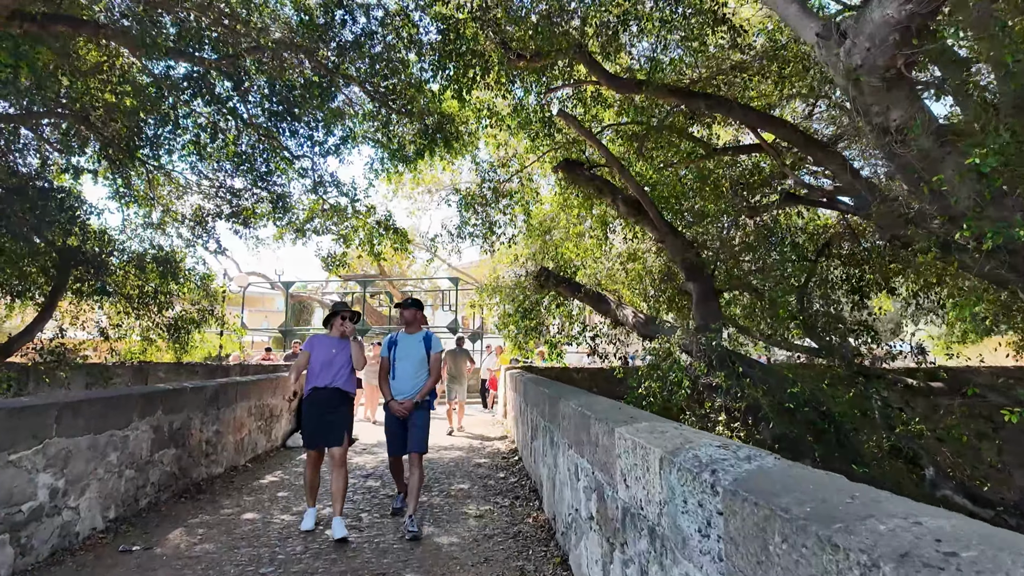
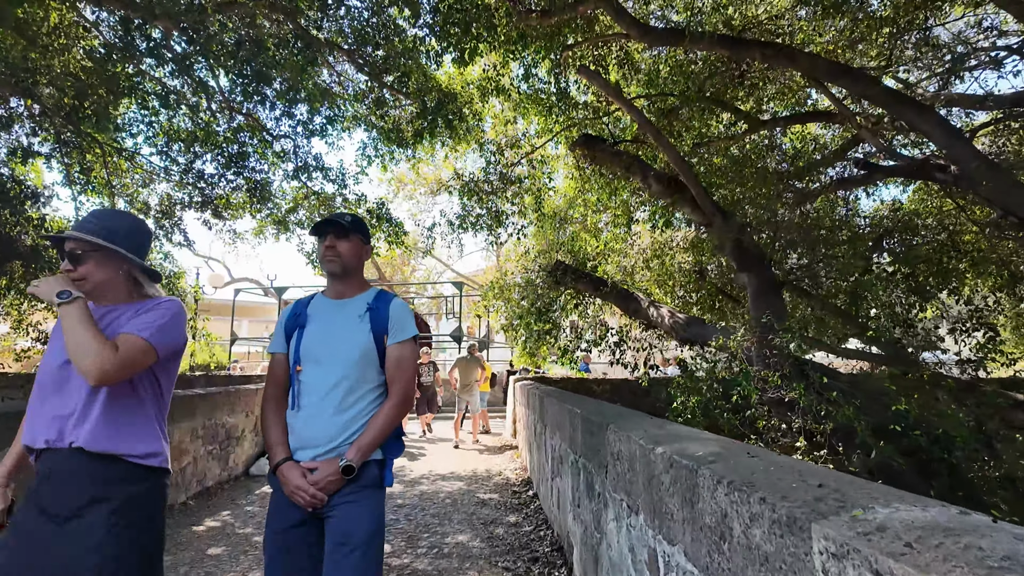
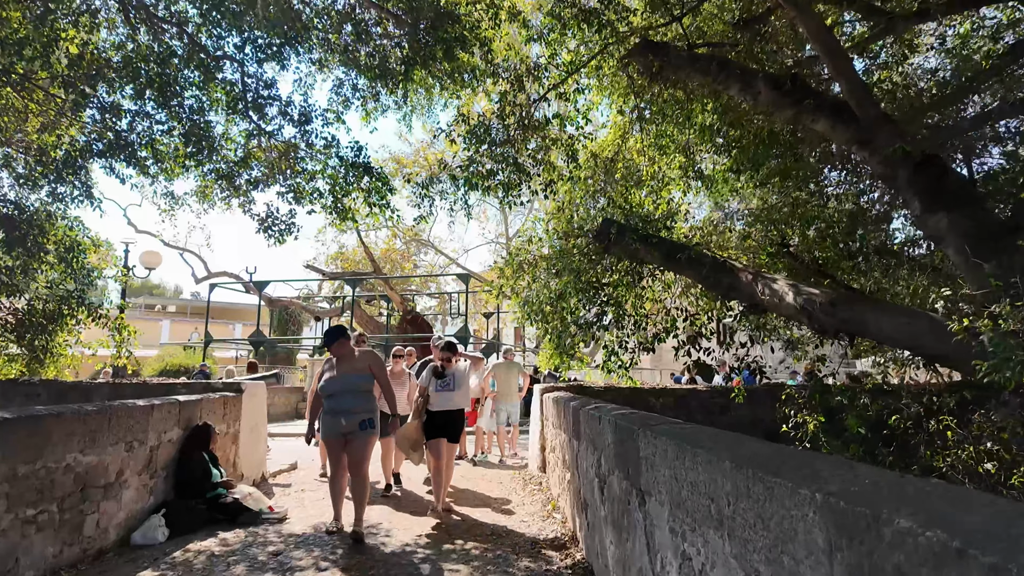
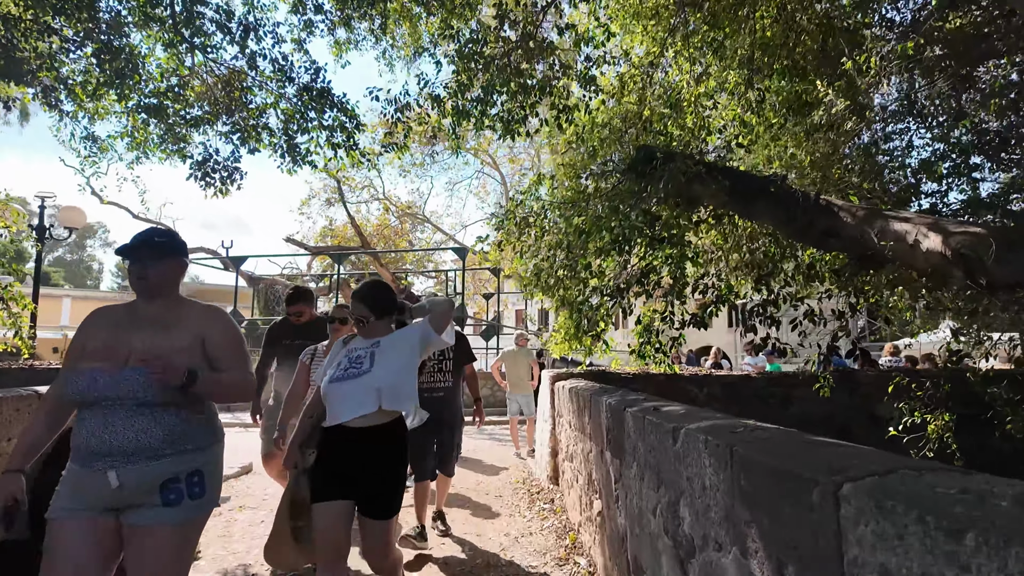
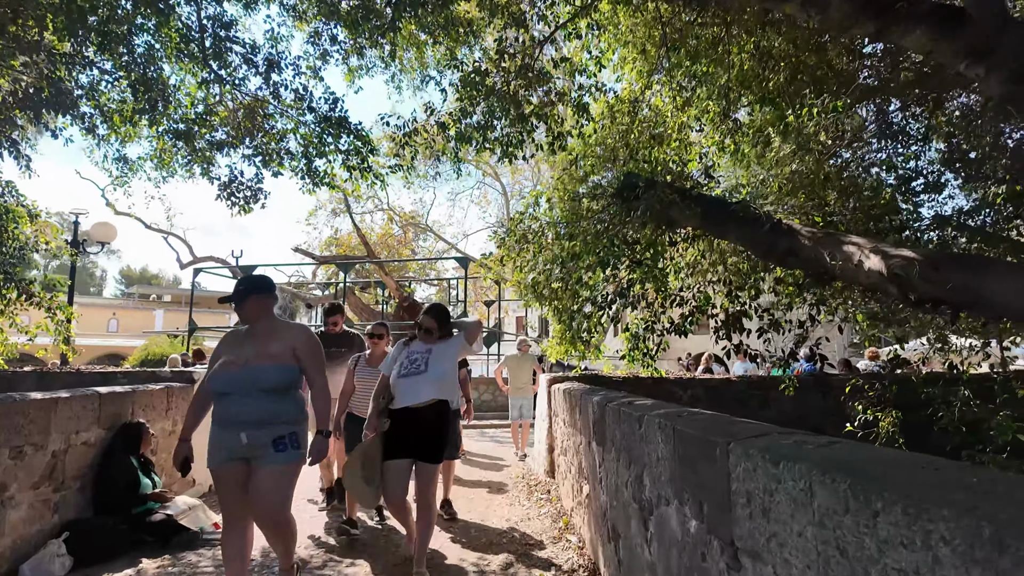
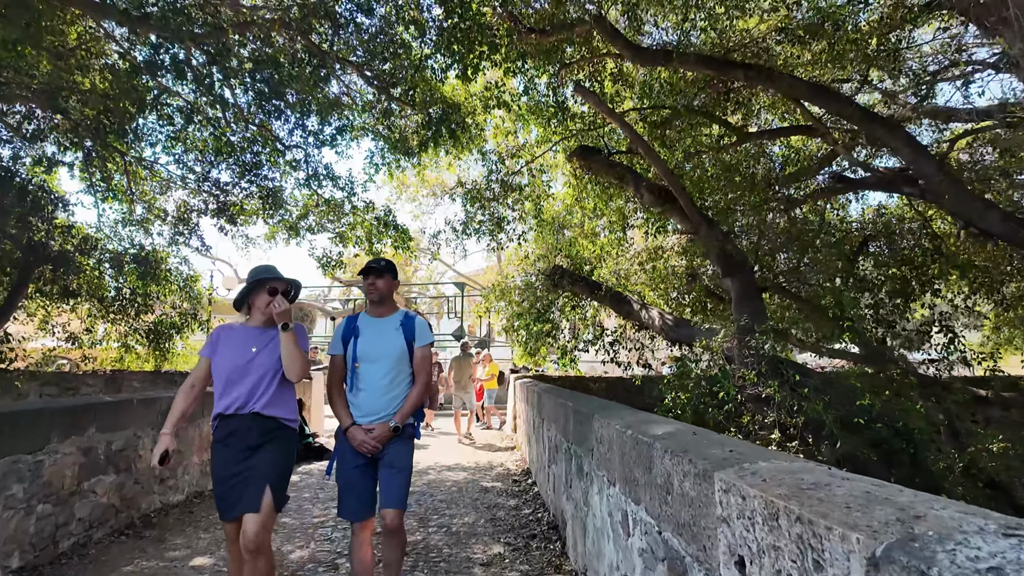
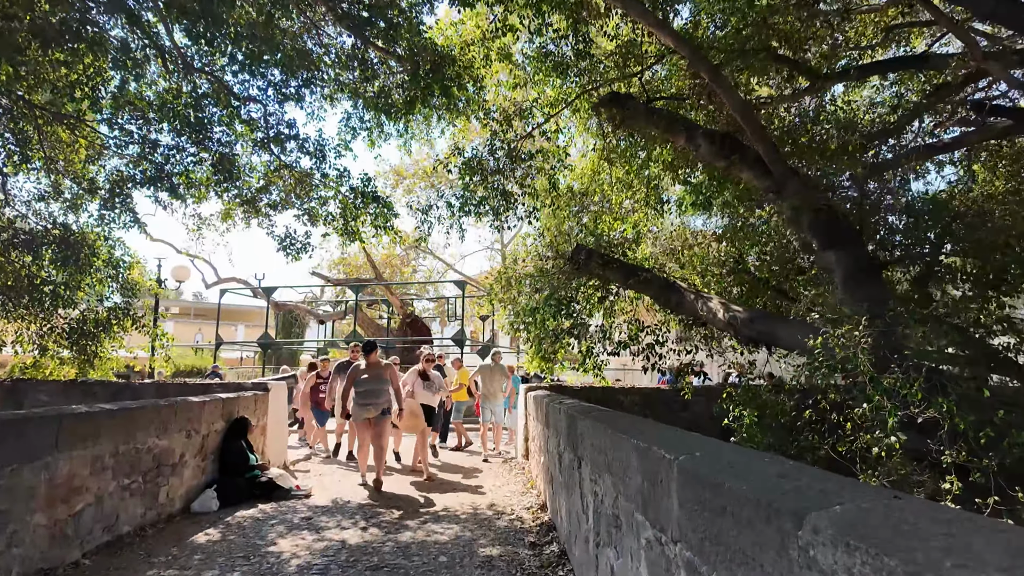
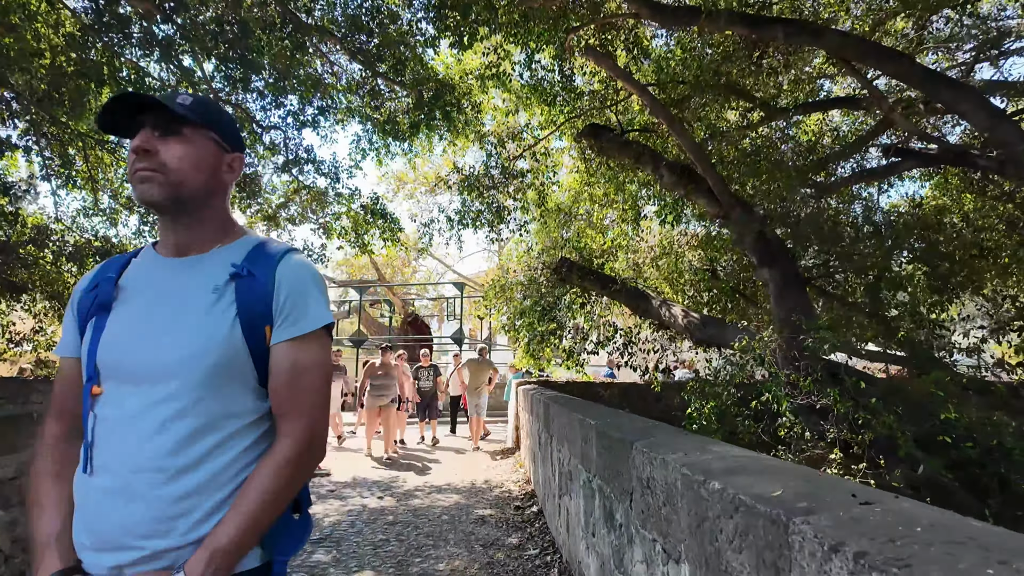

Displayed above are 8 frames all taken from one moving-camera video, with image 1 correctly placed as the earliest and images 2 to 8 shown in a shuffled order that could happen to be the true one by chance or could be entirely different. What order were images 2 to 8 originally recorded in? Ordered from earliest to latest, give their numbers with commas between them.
6, 2, 8, 7, 3, 5, 4
